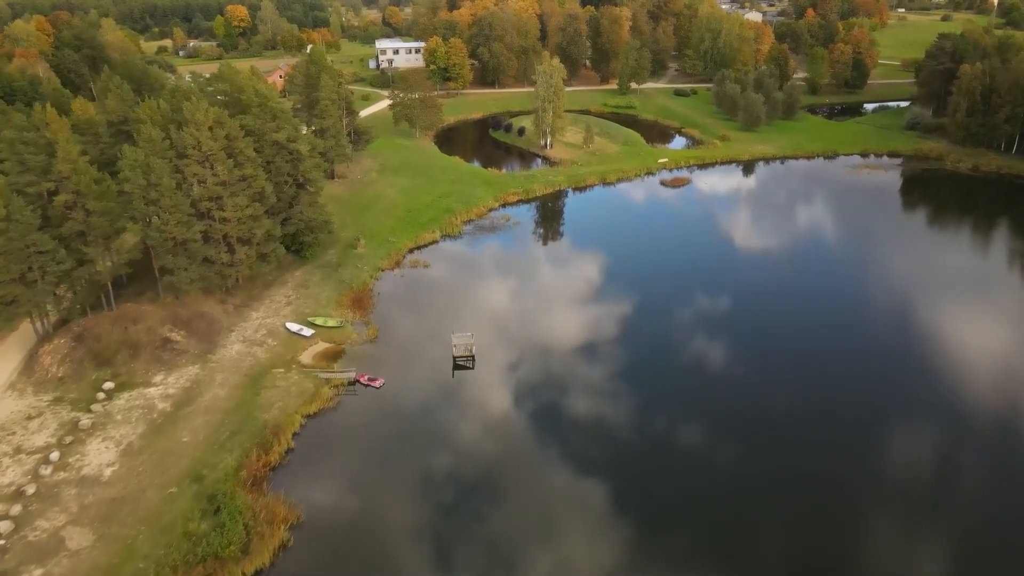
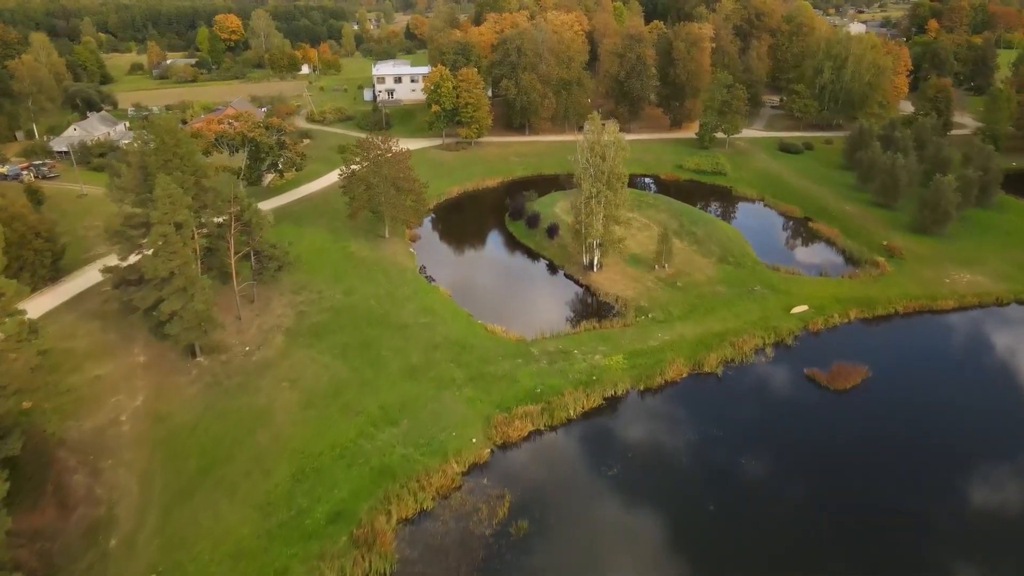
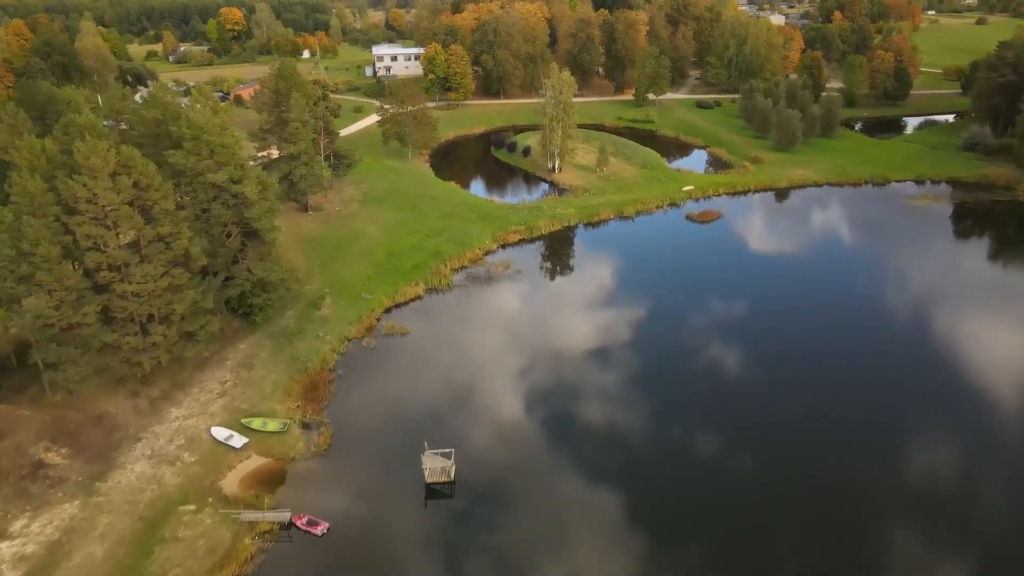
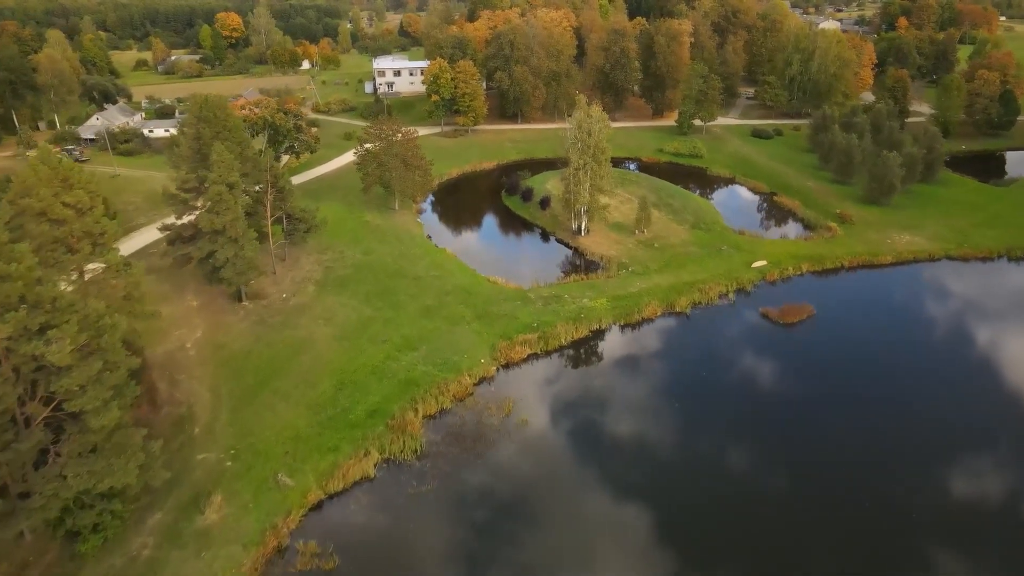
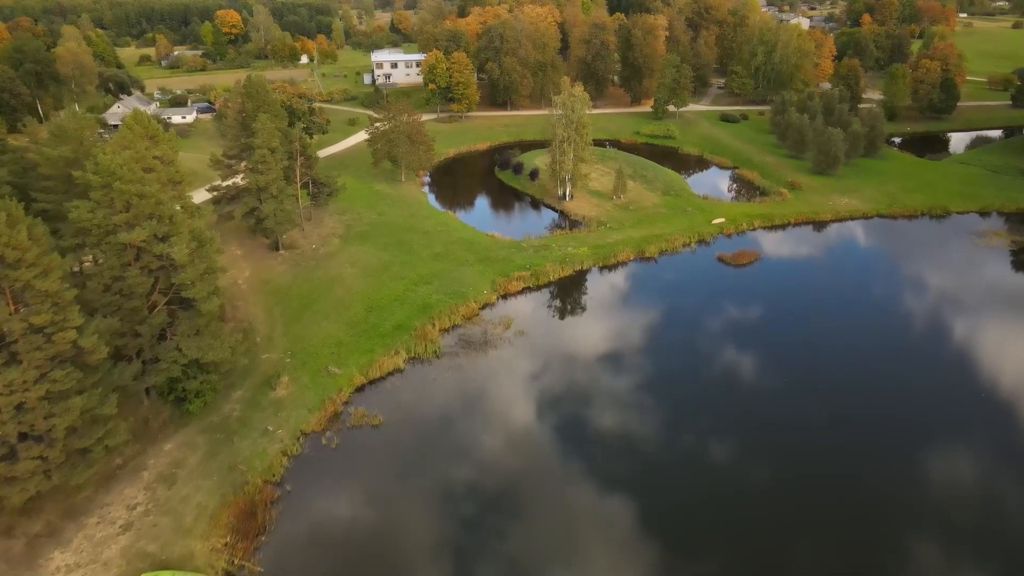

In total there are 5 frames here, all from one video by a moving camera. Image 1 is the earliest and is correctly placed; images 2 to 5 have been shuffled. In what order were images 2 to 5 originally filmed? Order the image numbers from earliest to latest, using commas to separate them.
3, 5, 4, 2
